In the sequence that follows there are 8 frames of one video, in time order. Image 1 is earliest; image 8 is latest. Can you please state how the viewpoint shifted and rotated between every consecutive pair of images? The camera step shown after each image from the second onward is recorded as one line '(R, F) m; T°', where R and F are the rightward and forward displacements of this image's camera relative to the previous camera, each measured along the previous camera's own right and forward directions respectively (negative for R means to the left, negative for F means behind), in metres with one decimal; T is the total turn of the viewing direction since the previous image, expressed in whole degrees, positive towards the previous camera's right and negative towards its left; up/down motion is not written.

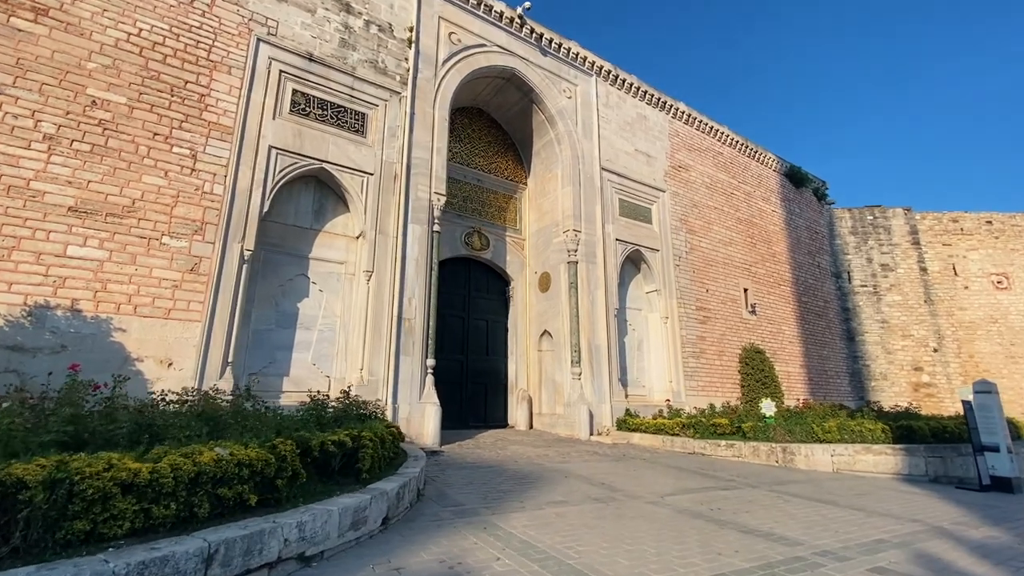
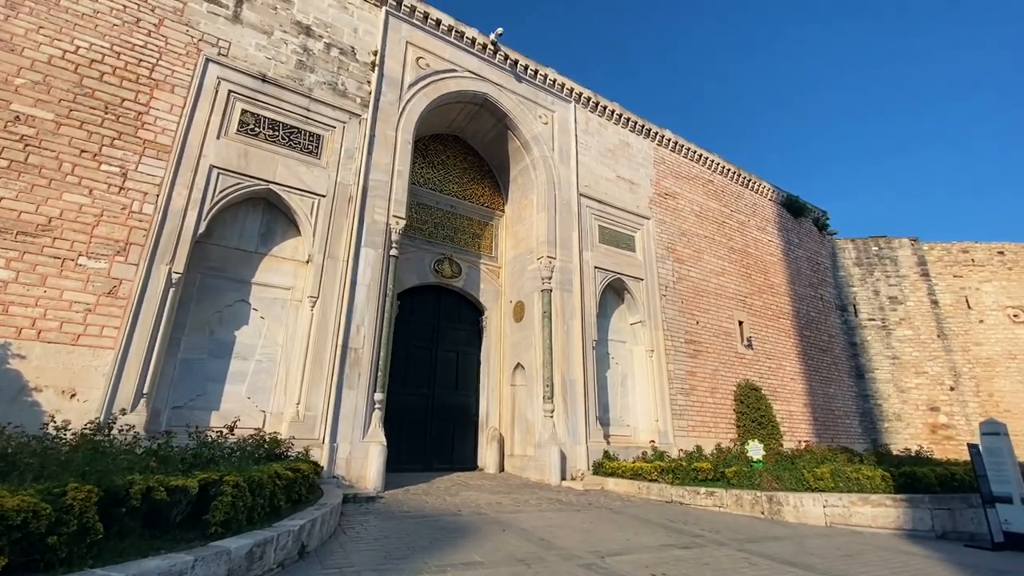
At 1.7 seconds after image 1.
(+0.7, +0.5) m; -2°
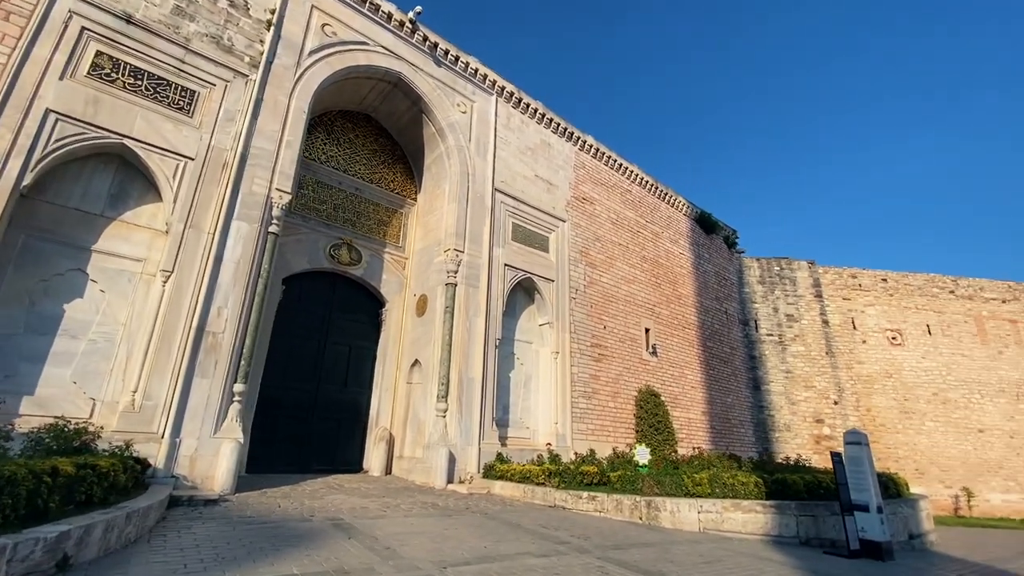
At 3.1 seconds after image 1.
(+0.6, +0.3) m; +7°
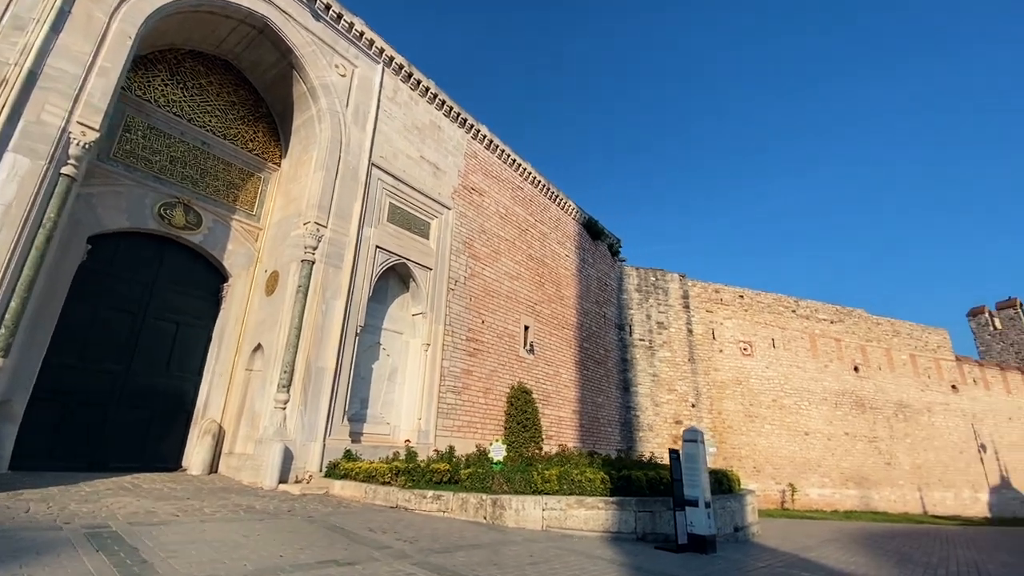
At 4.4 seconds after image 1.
(+0.5, +0.3) m; +12°
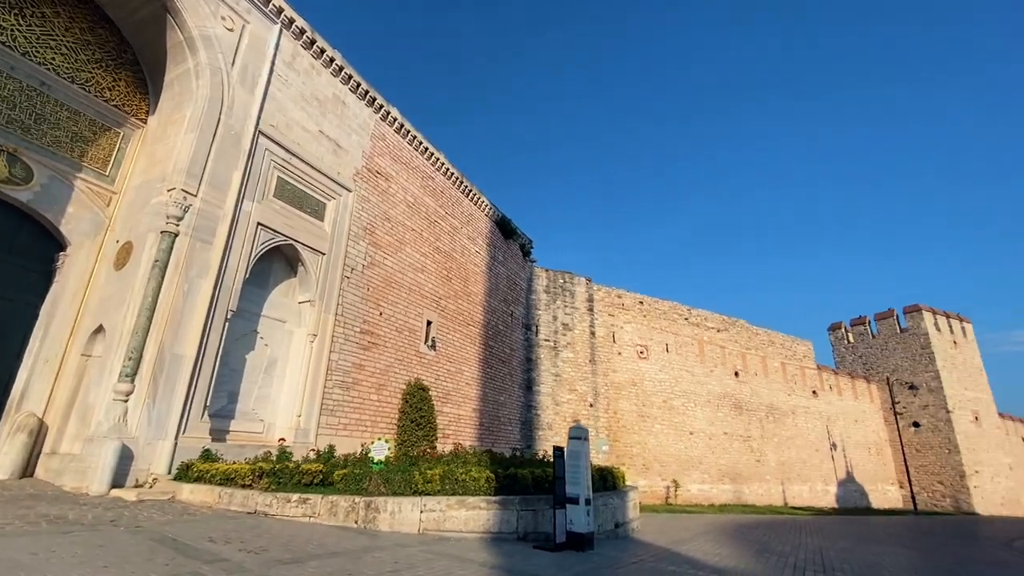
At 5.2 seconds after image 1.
(+0.3, +0.2) m; +10°
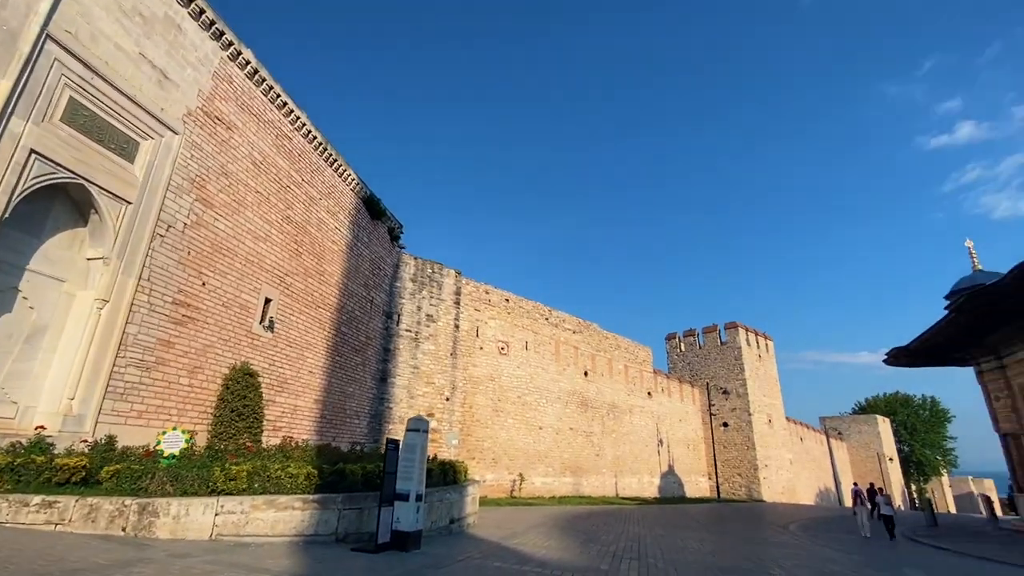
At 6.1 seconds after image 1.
(+0.3, +0.3) m; +15°
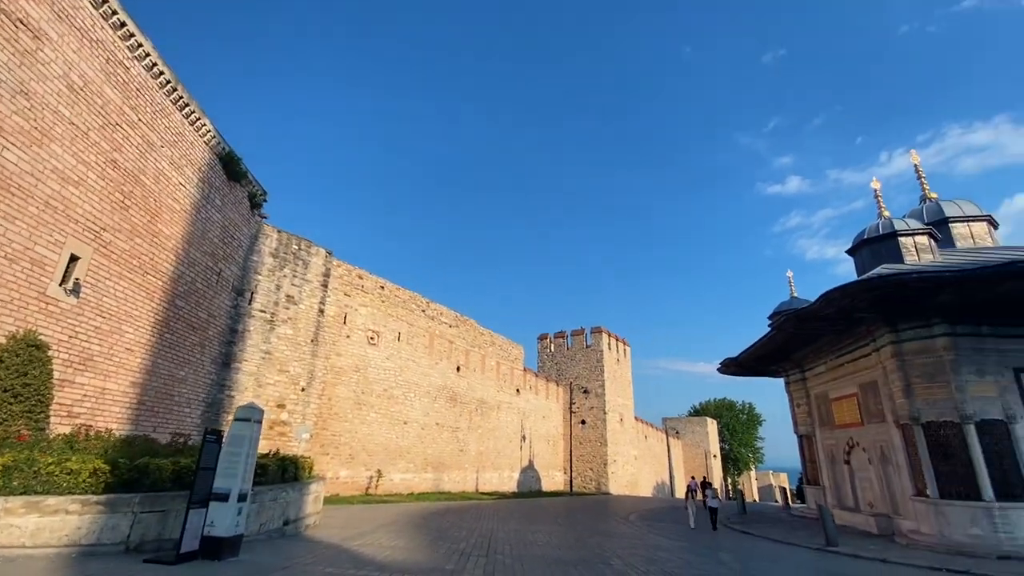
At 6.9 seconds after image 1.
(+0.1, +0.2) m; +14°
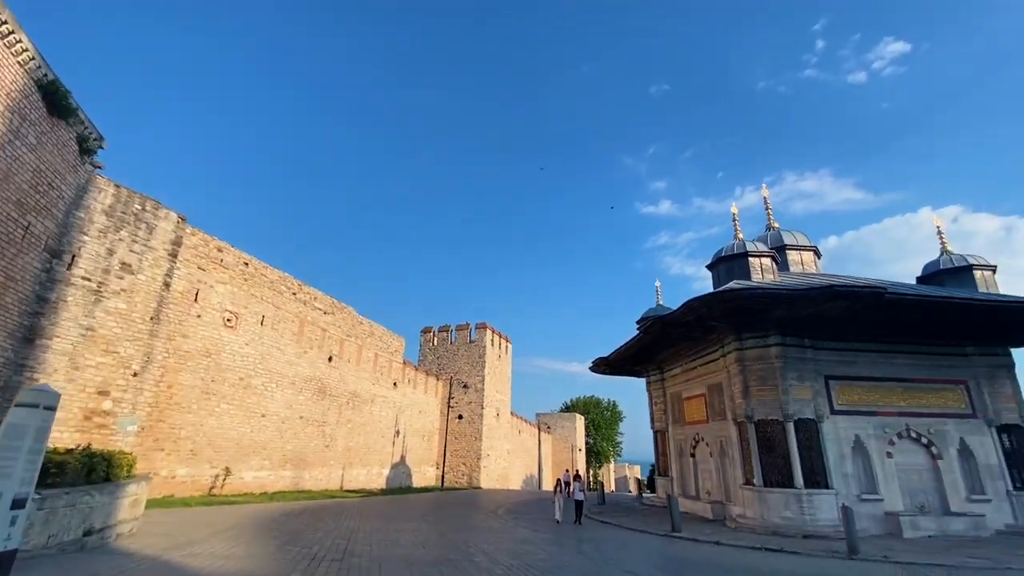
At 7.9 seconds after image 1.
(+0.1, +0.2) m; +13°
